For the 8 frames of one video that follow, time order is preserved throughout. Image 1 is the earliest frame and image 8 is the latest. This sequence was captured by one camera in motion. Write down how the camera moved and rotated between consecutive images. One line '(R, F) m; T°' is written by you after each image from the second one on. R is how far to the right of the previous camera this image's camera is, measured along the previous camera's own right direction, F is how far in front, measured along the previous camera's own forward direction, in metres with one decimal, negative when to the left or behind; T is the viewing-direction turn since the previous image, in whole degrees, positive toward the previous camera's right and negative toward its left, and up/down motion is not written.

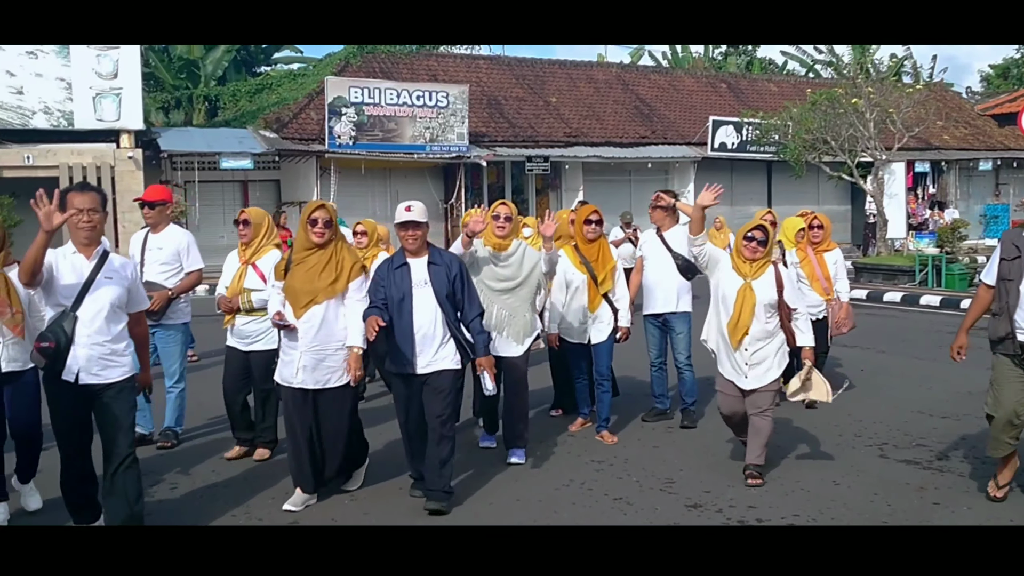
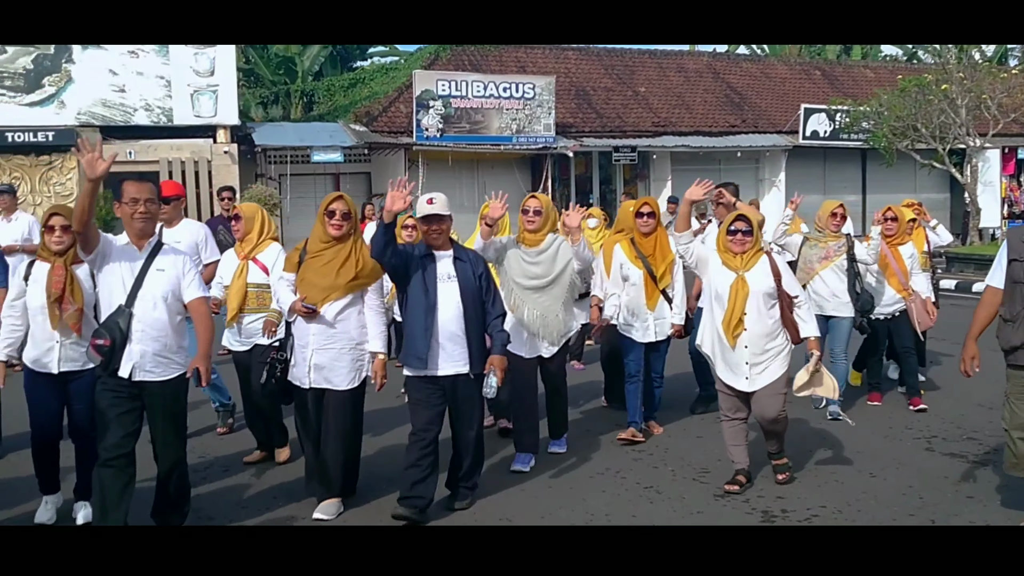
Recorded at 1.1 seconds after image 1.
(+0.3, 0.0) m; -6°
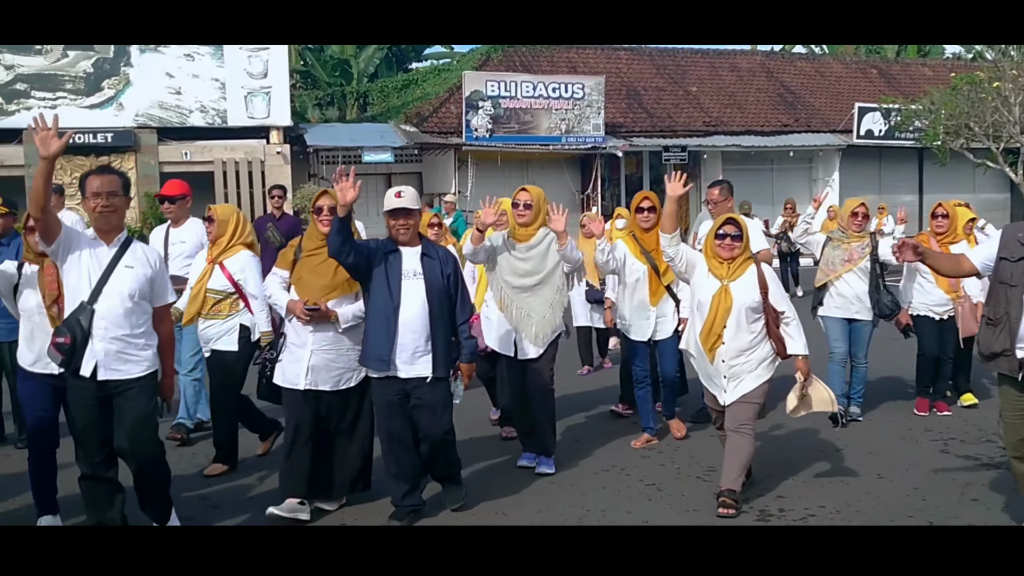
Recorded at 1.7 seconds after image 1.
(+0.3, 0.0) m; -4°
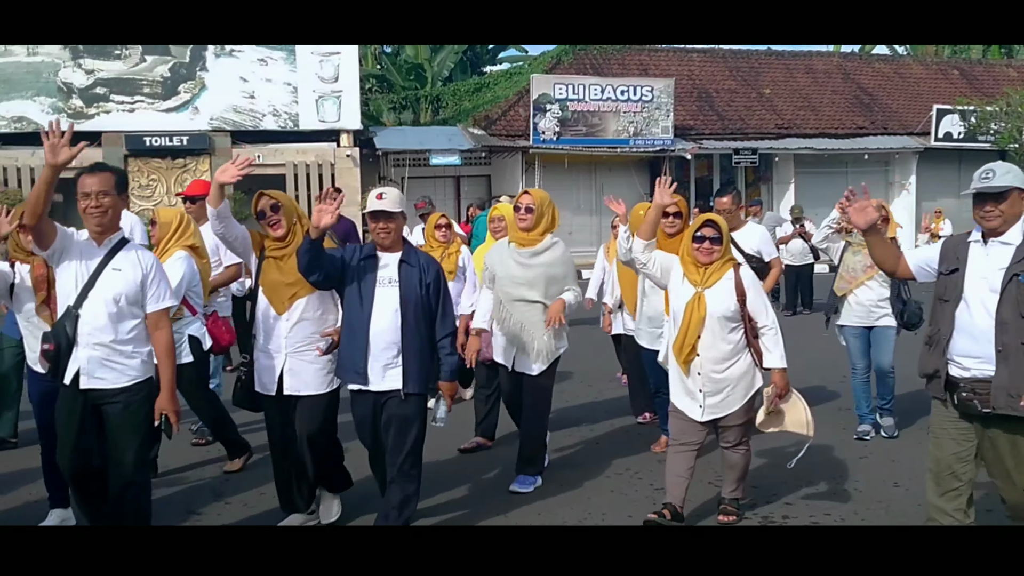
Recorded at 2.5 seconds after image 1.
(+0.4, 0.0) m; -5°
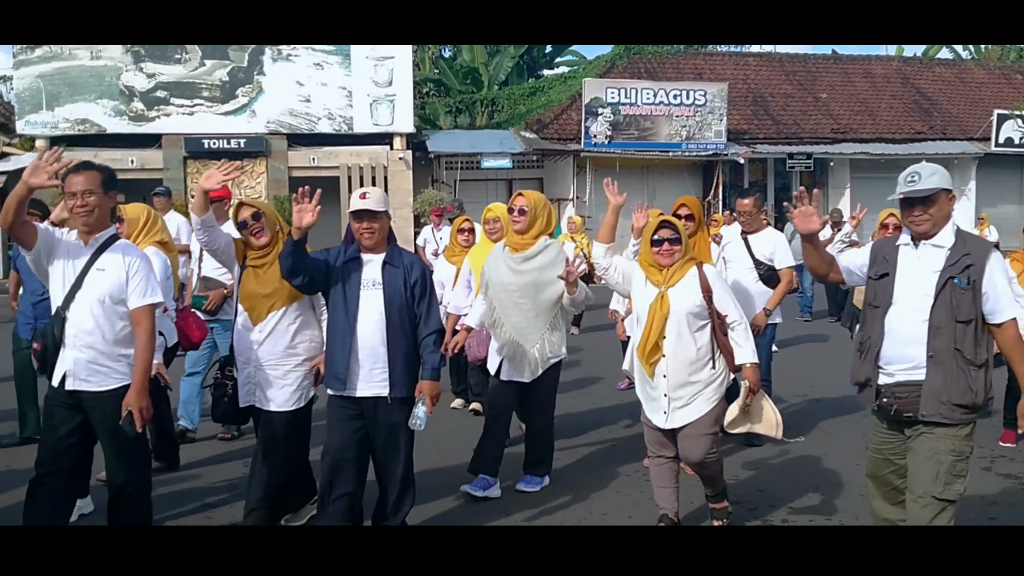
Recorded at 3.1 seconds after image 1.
(+0.3, -0.1) m; -4°
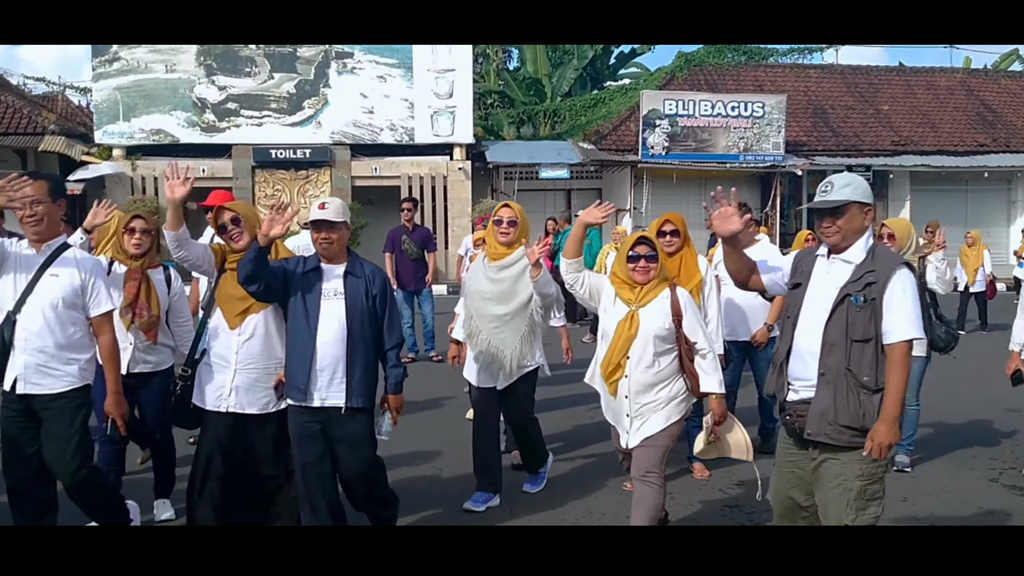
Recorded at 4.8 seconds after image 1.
(+0.3, -0.4) m; -4°
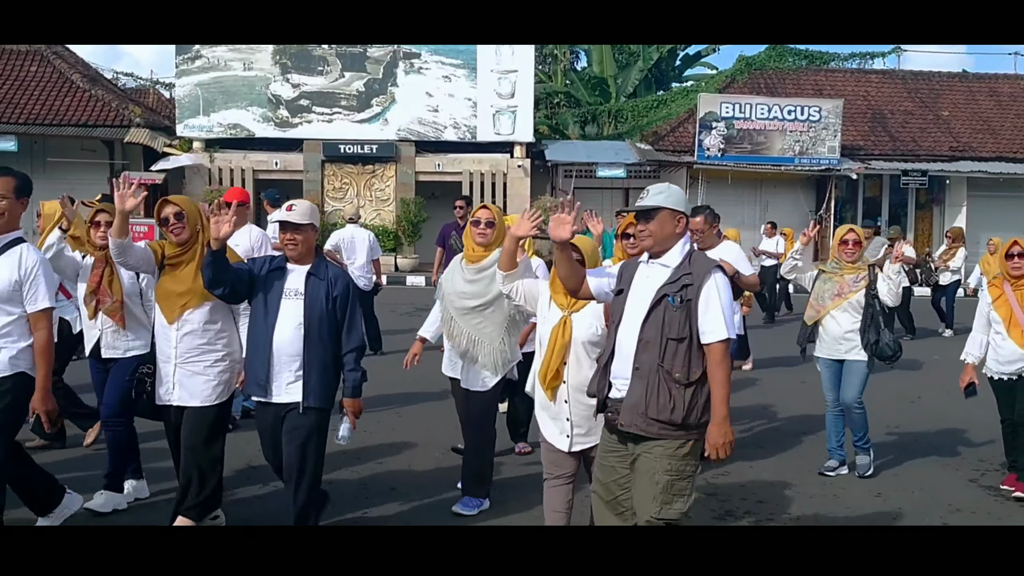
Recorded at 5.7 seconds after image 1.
(+0.4, -0.8) m; -4°
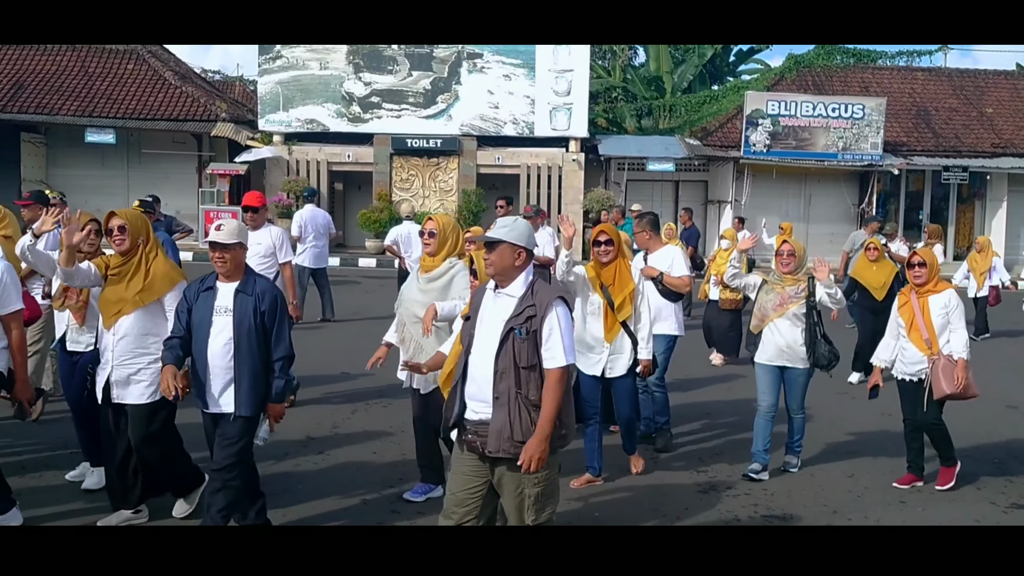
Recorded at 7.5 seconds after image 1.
(+0.4, -1.6) m; -4°
